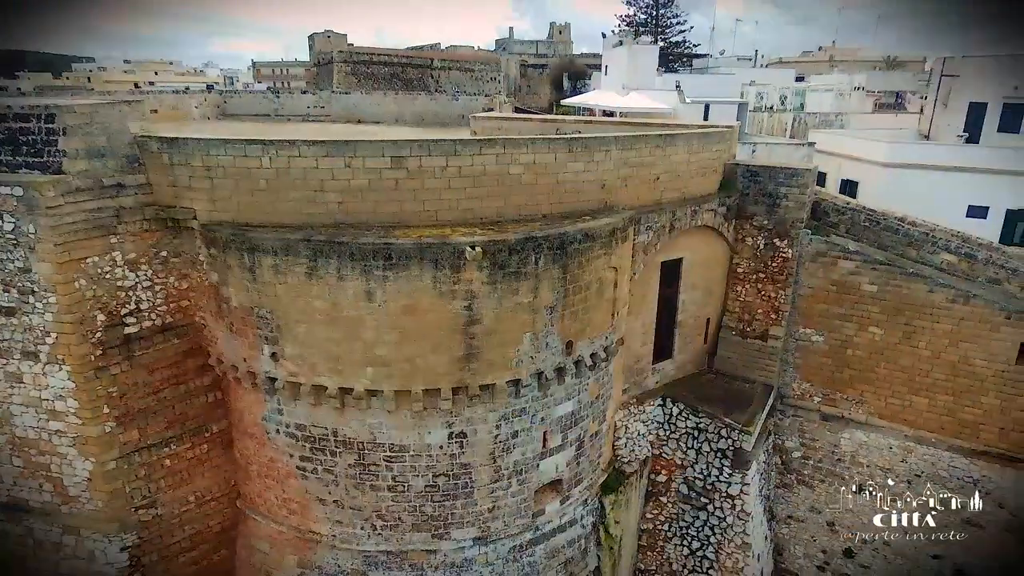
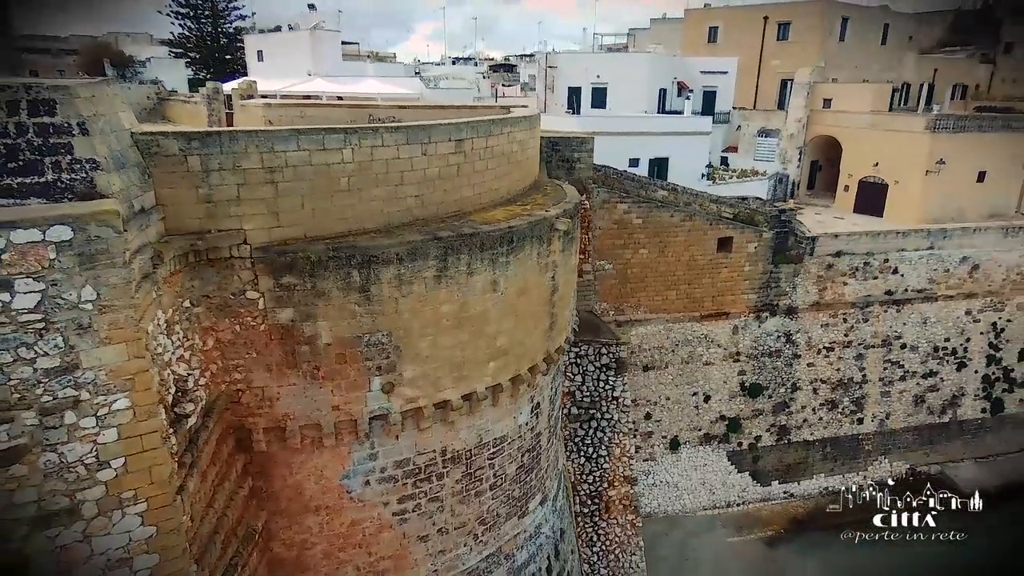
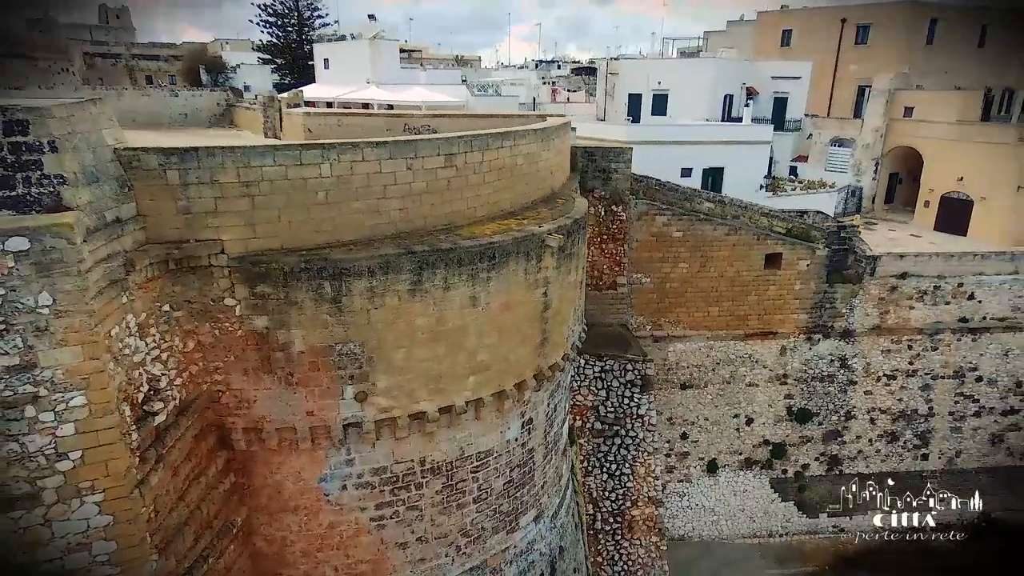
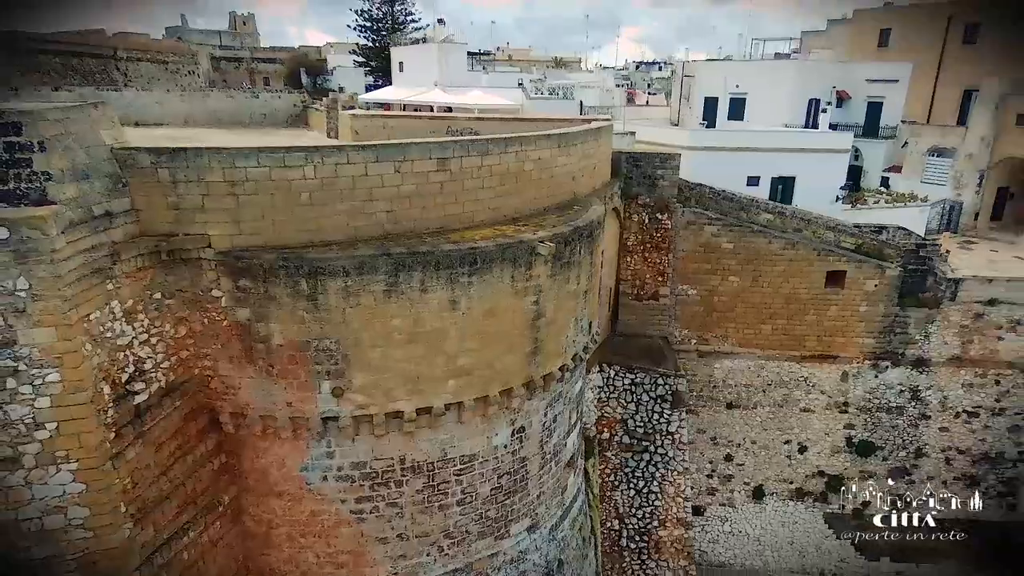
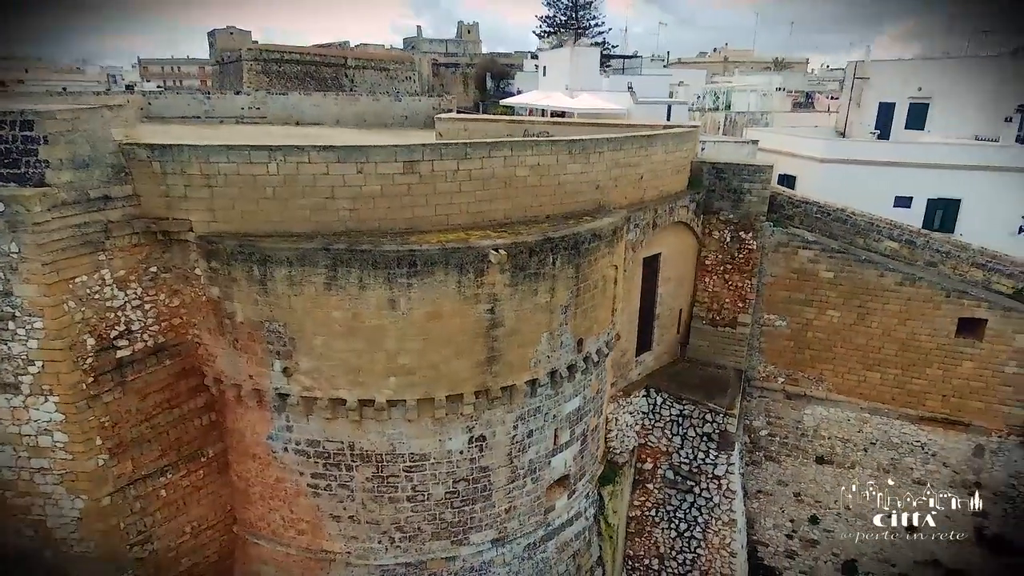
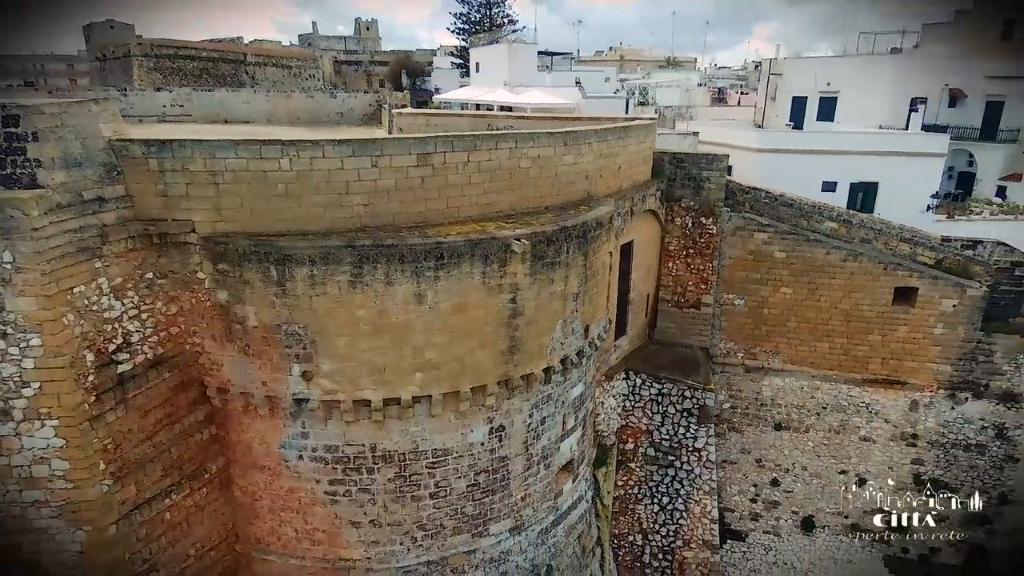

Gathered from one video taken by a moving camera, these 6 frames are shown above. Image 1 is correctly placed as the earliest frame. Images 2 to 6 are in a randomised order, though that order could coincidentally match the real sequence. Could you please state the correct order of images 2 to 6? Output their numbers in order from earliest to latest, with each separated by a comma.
5, 6, 4, 3, 2
